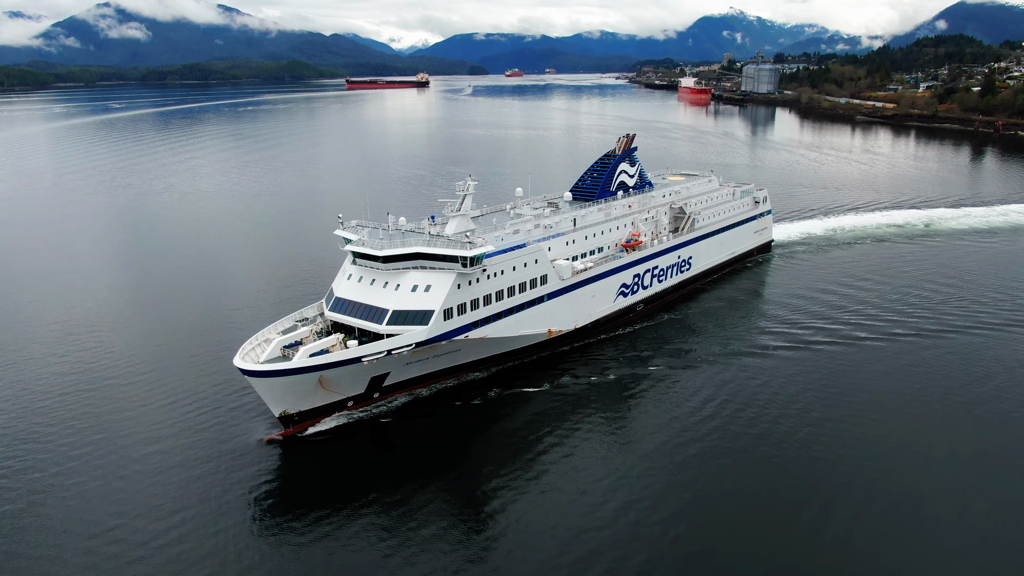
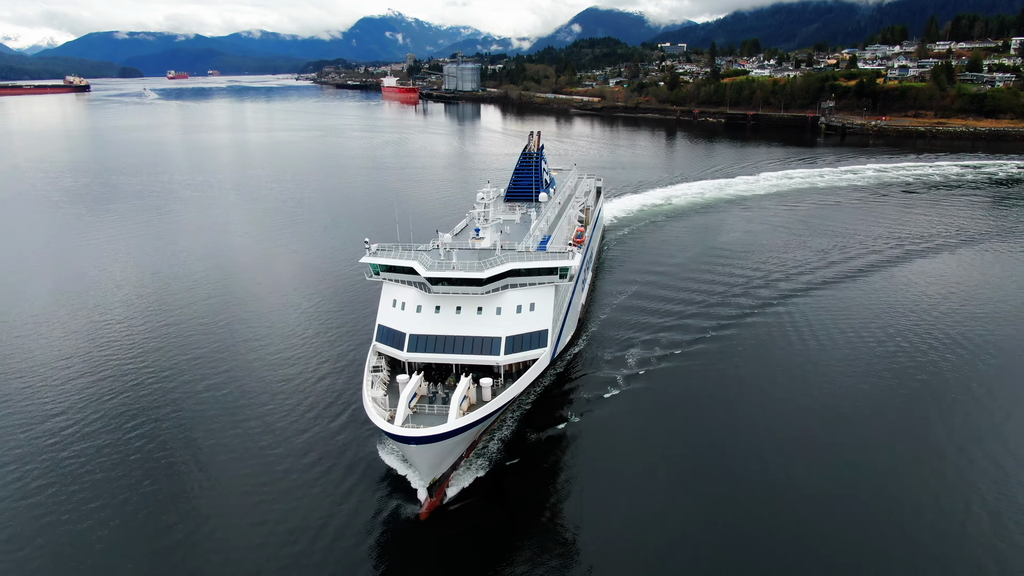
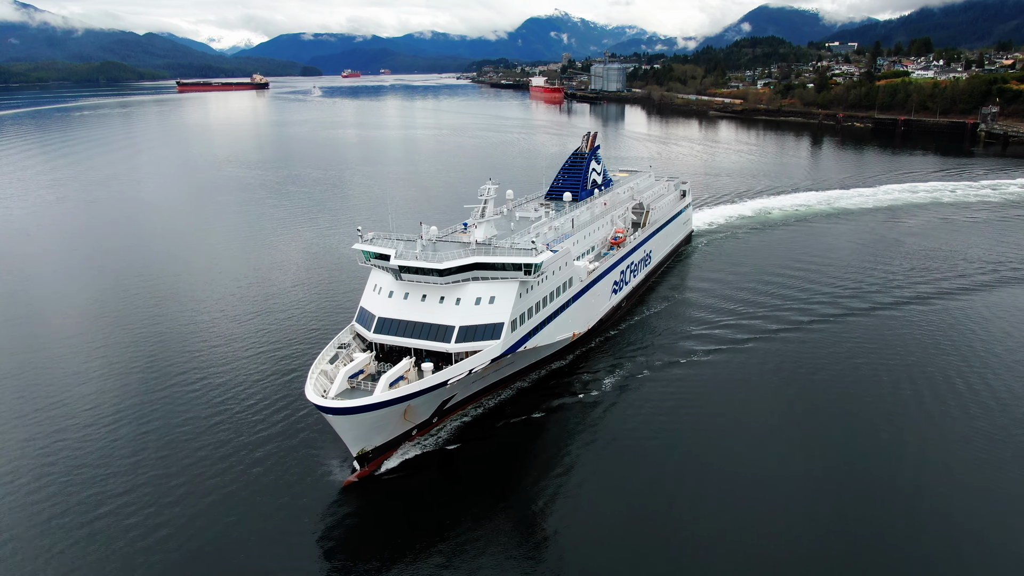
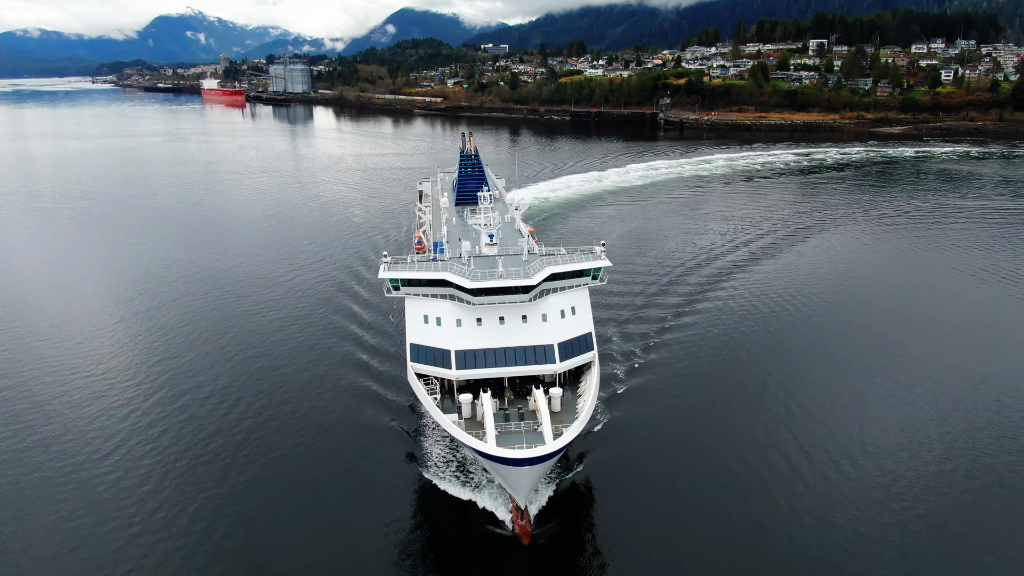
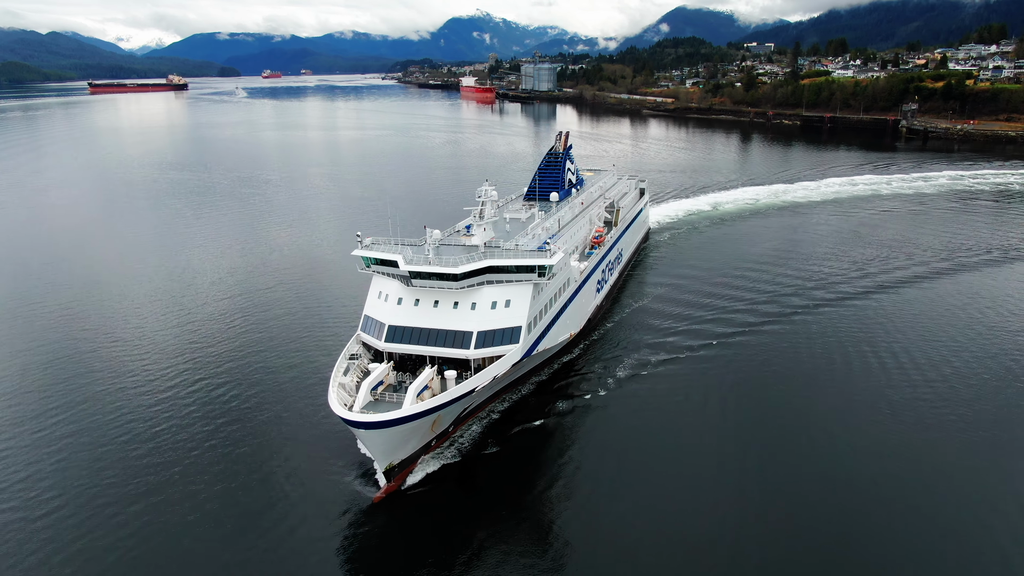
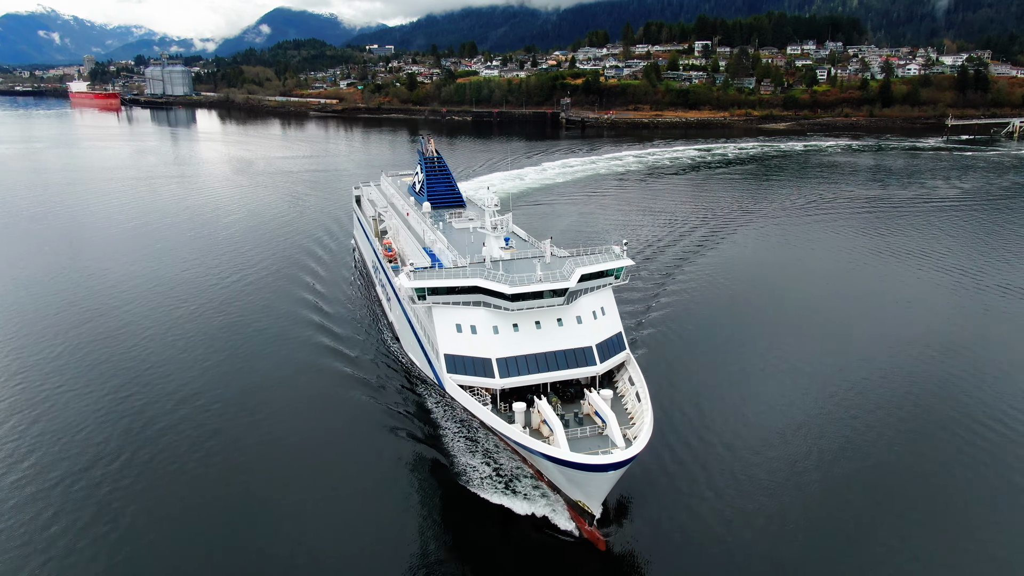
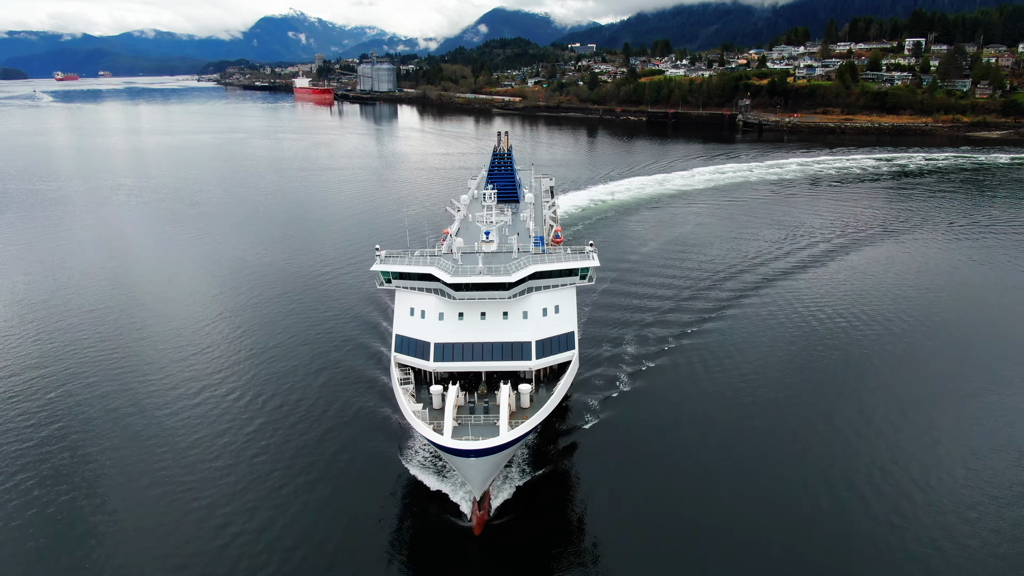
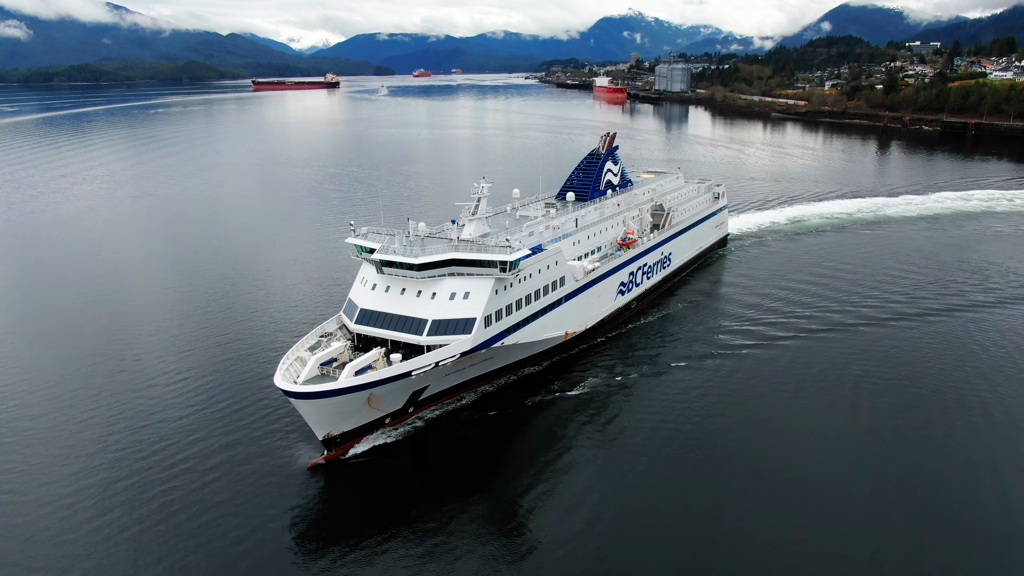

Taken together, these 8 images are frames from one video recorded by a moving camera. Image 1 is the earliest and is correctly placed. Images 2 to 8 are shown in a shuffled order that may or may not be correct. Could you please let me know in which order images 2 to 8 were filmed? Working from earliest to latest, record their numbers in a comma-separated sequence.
8, 3, 5, 2, 7, 4, 6
